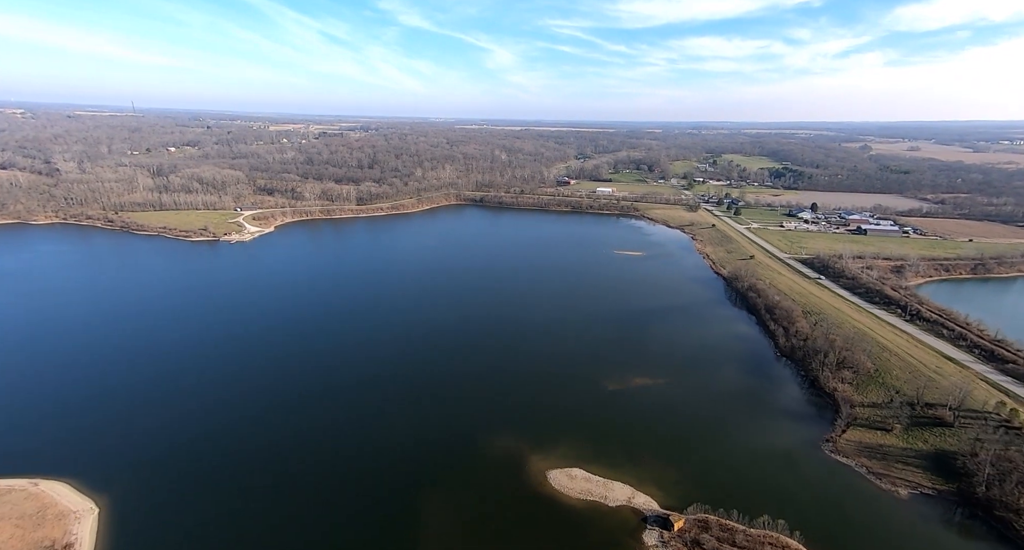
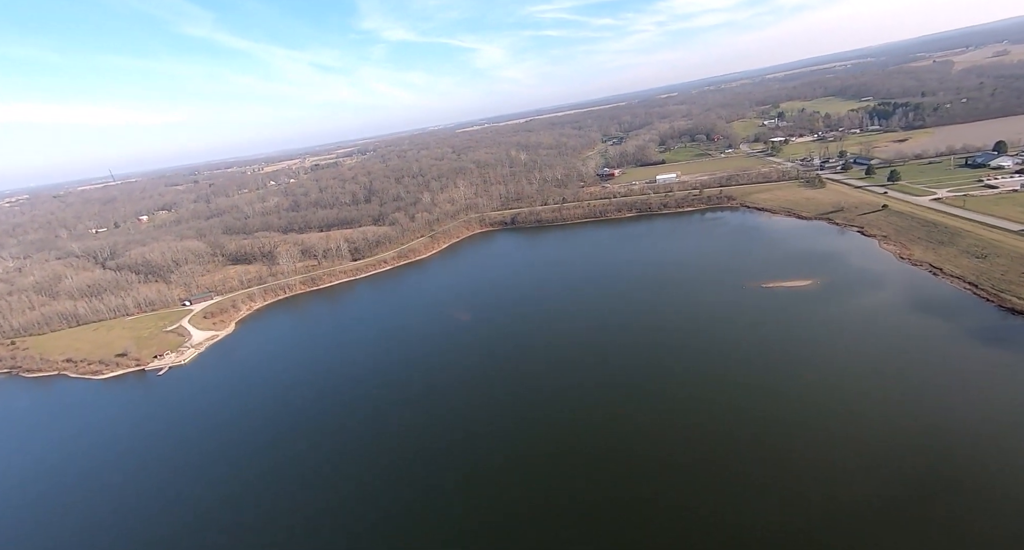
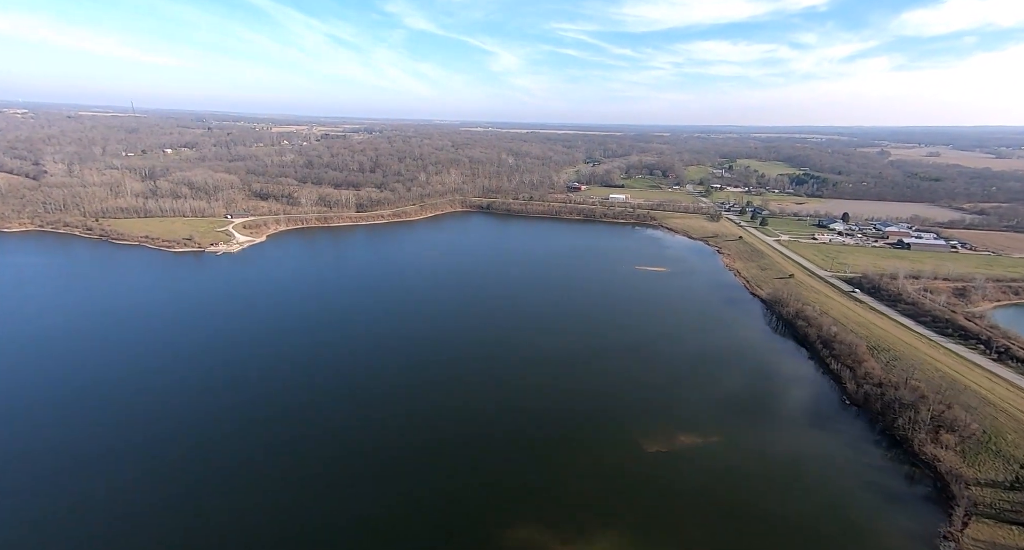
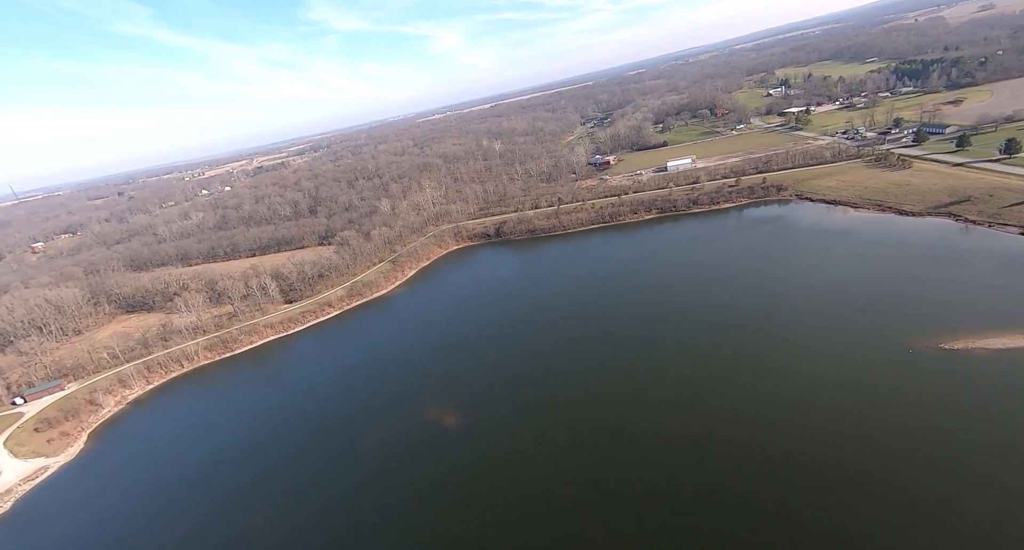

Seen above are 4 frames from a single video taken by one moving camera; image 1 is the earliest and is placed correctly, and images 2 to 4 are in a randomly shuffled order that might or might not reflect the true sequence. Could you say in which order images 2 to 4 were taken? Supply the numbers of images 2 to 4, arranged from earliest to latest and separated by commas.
3, 2, 4
